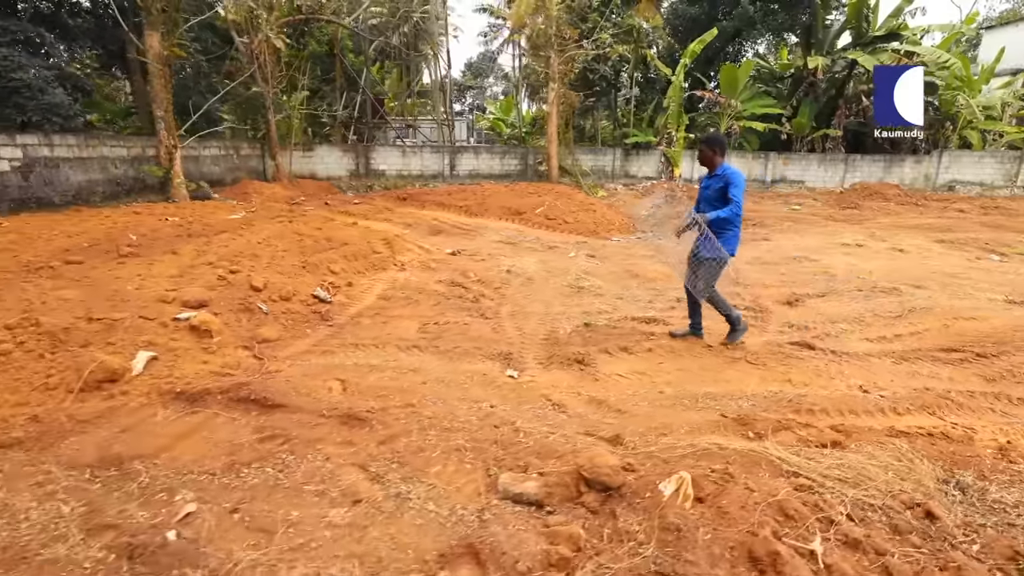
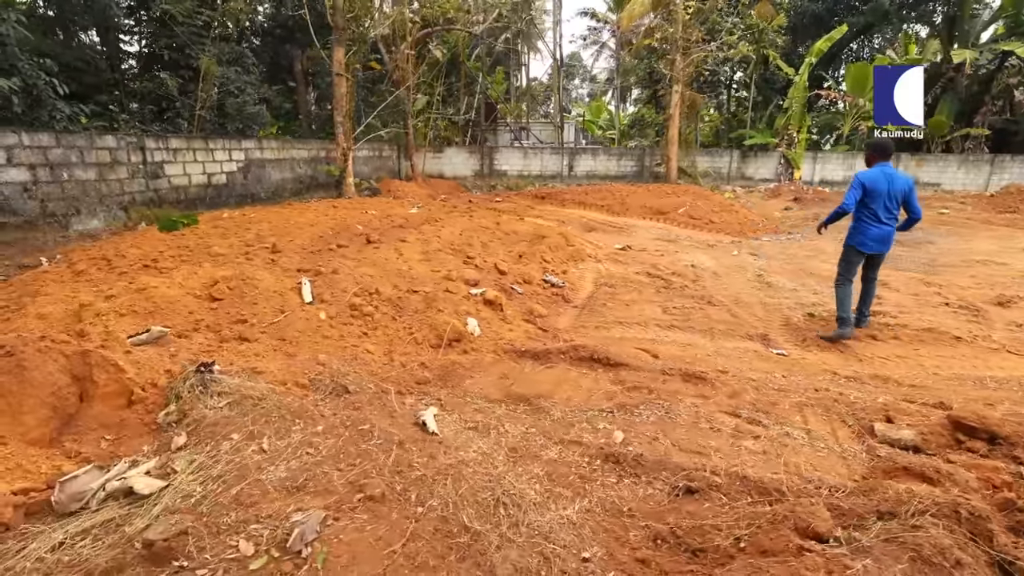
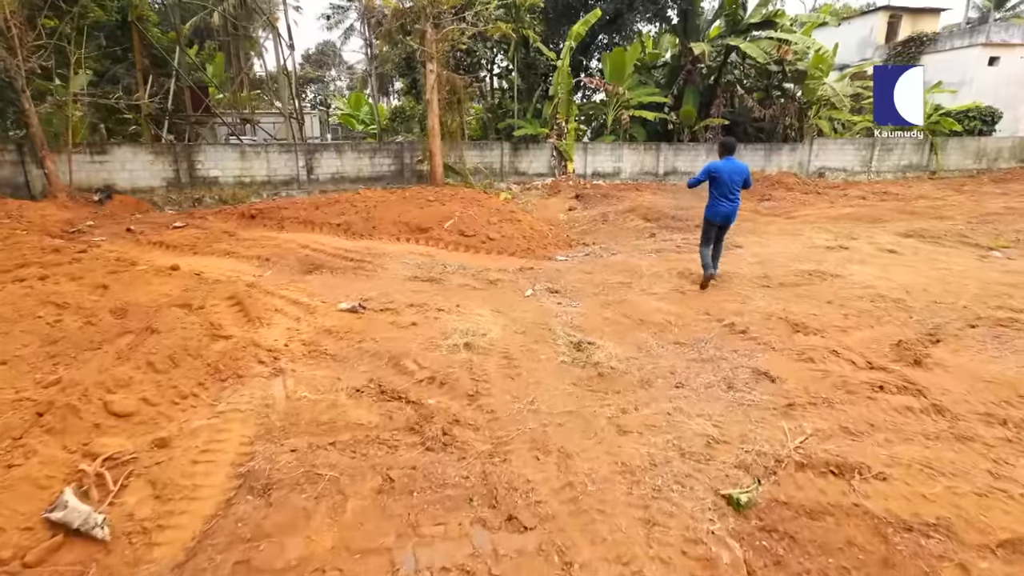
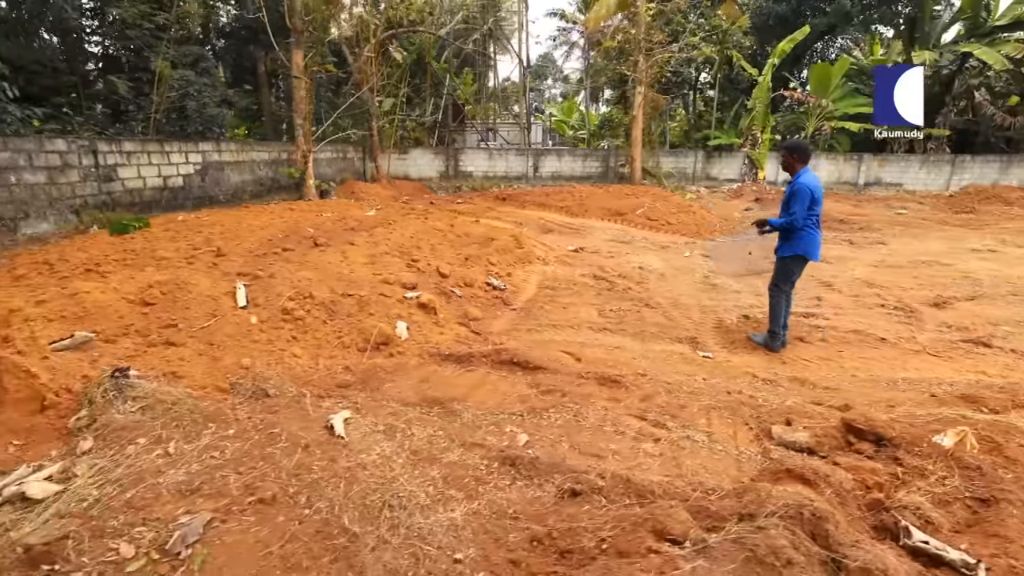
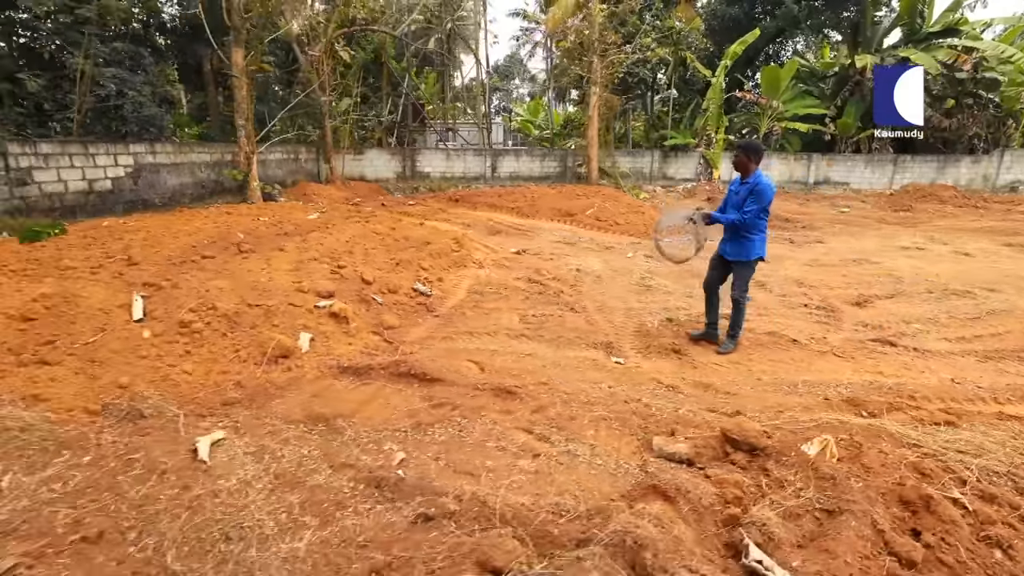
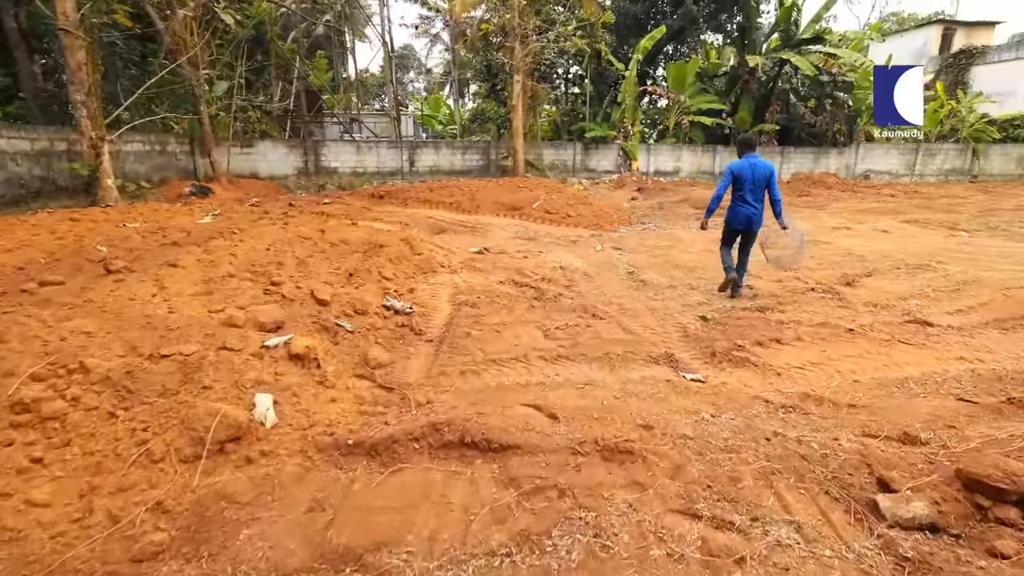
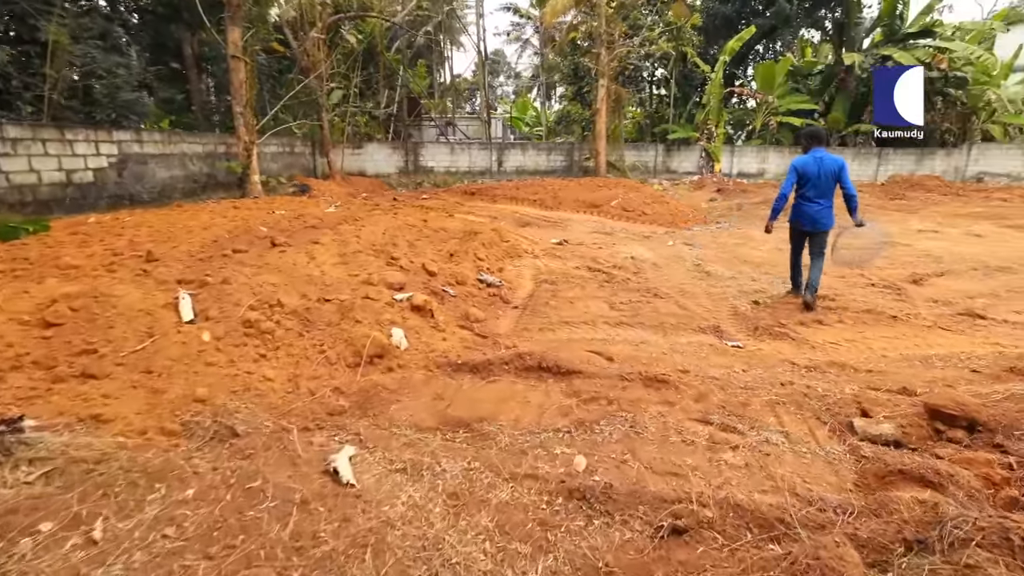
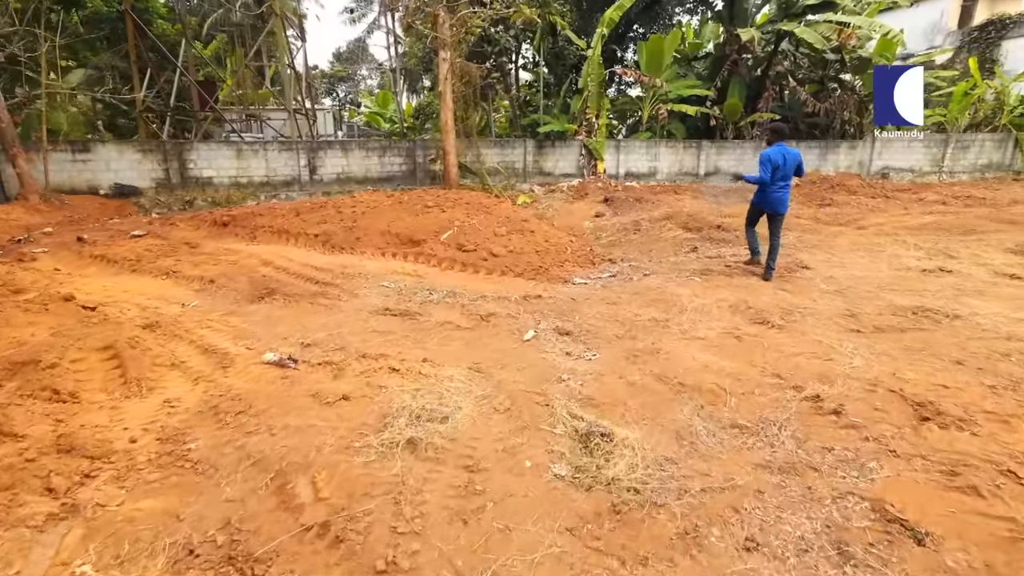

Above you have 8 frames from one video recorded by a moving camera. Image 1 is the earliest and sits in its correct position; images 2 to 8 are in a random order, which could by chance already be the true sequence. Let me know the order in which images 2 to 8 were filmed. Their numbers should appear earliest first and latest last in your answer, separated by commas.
5, 4, 2, 7, 6, 3, 8
